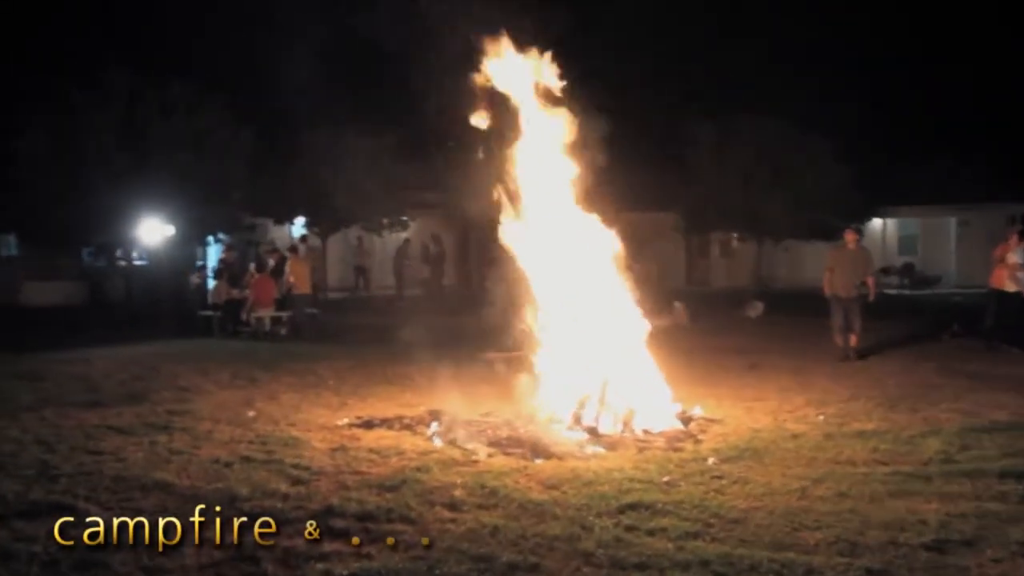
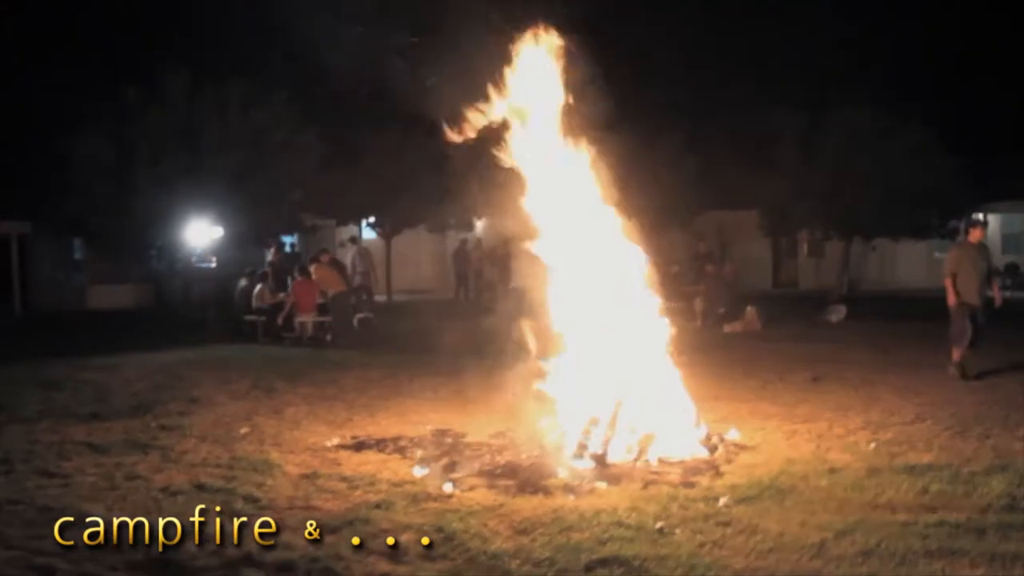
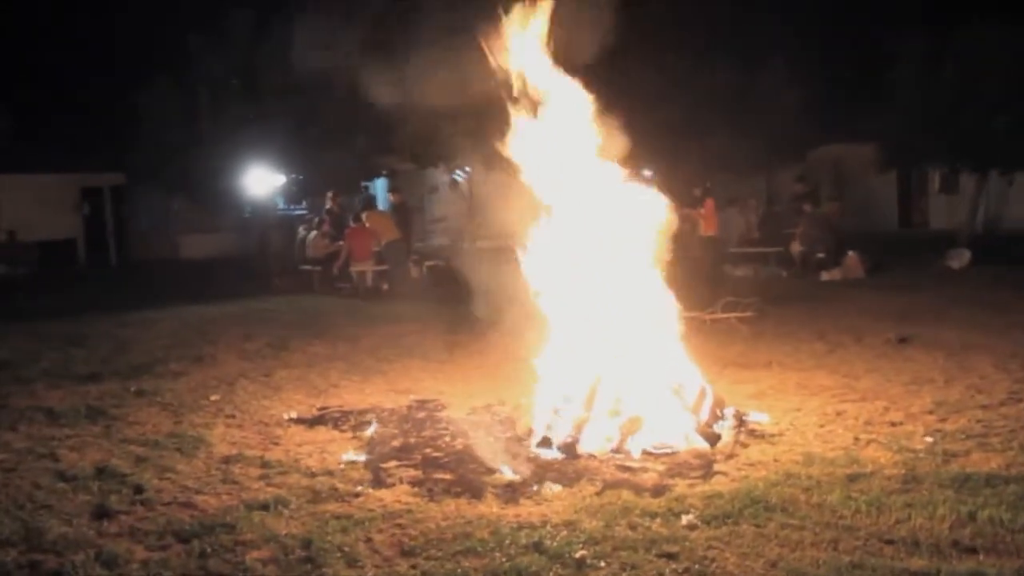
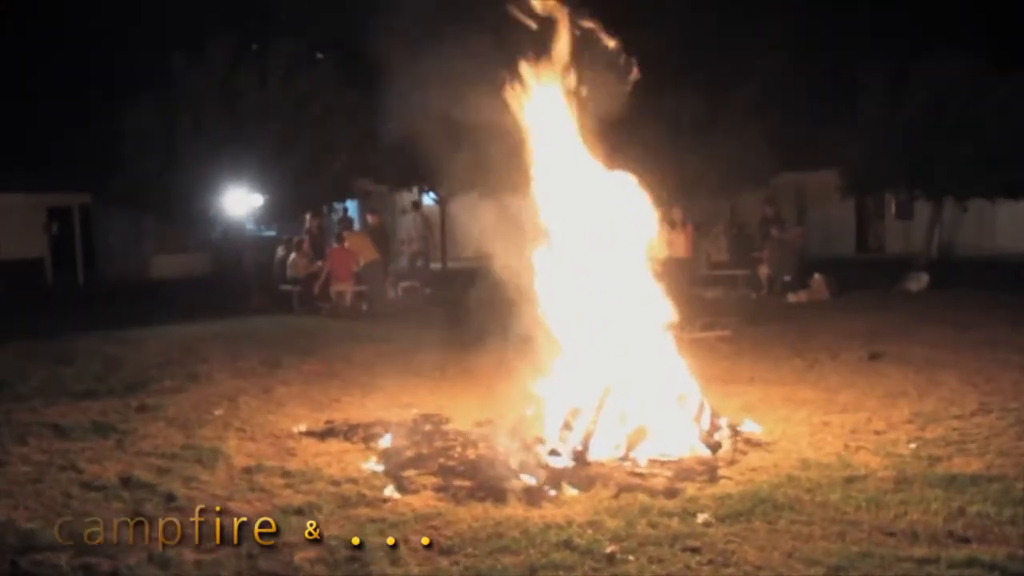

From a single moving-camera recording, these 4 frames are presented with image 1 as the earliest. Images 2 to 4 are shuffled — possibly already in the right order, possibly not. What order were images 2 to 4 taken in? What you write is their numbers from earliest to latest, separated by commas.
2, 4, 3
